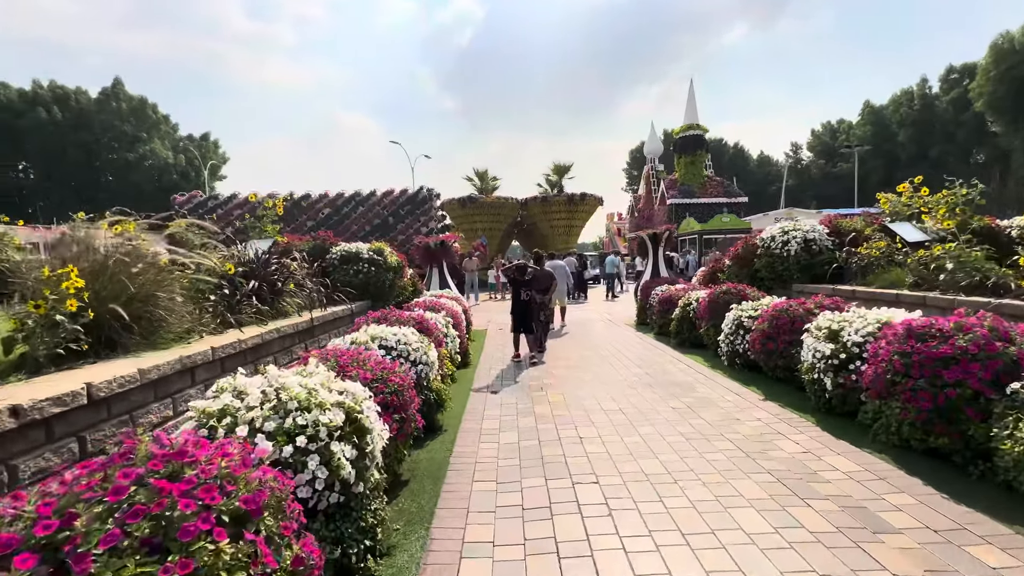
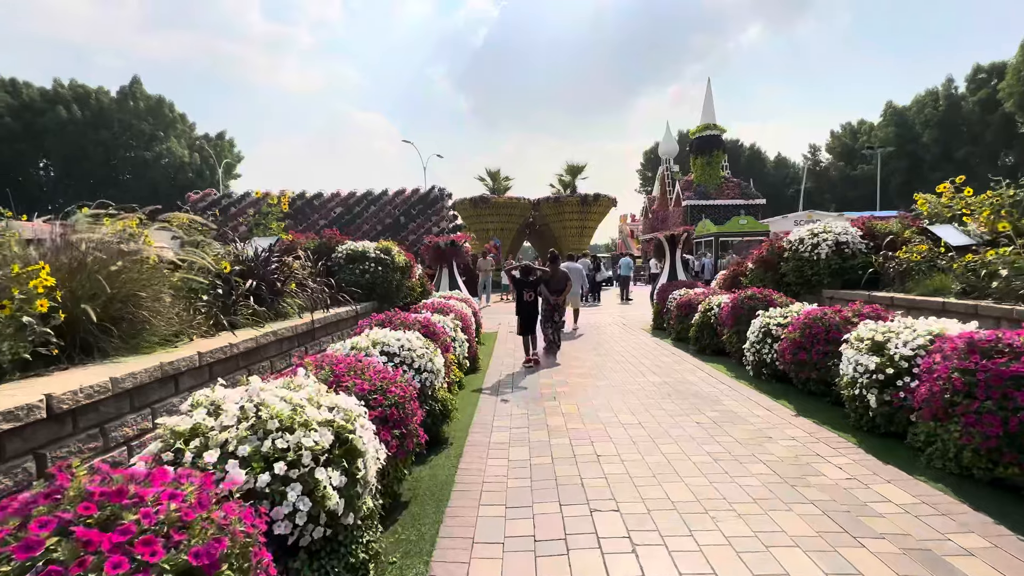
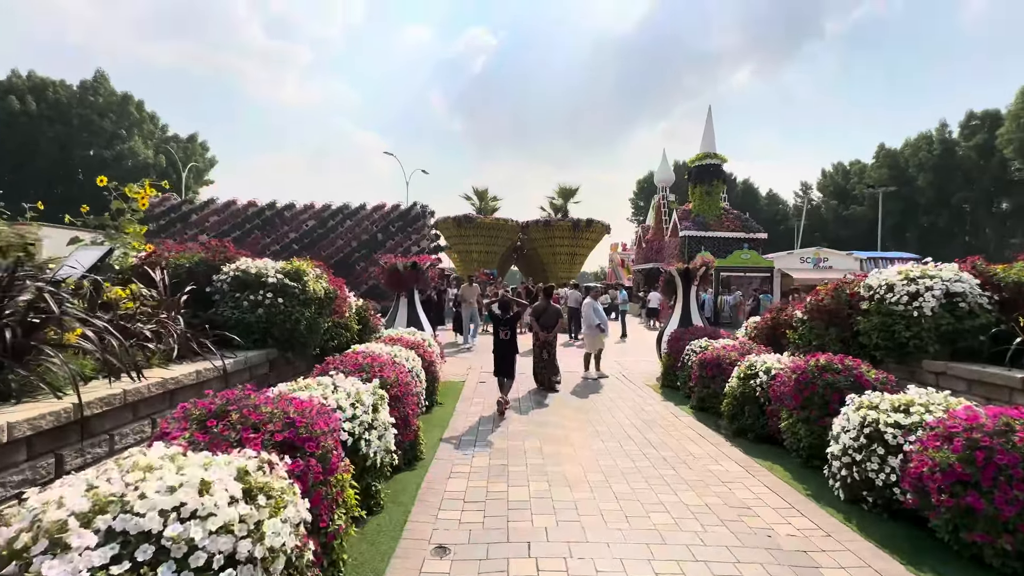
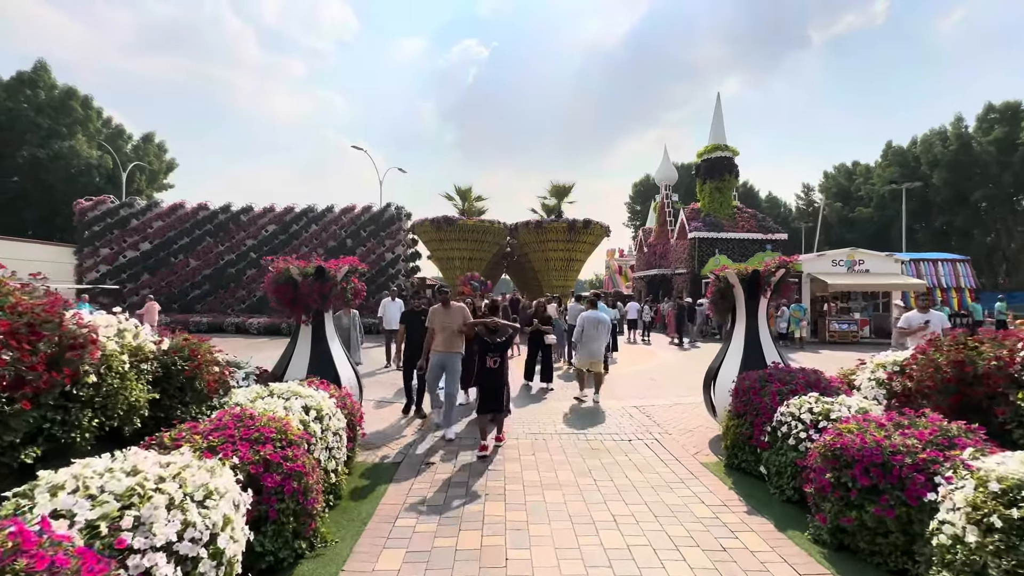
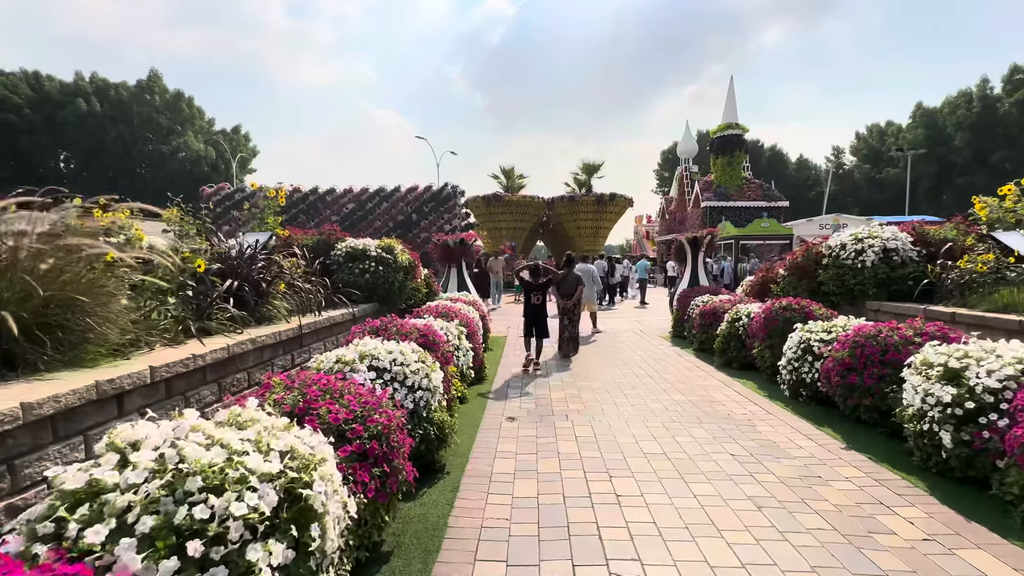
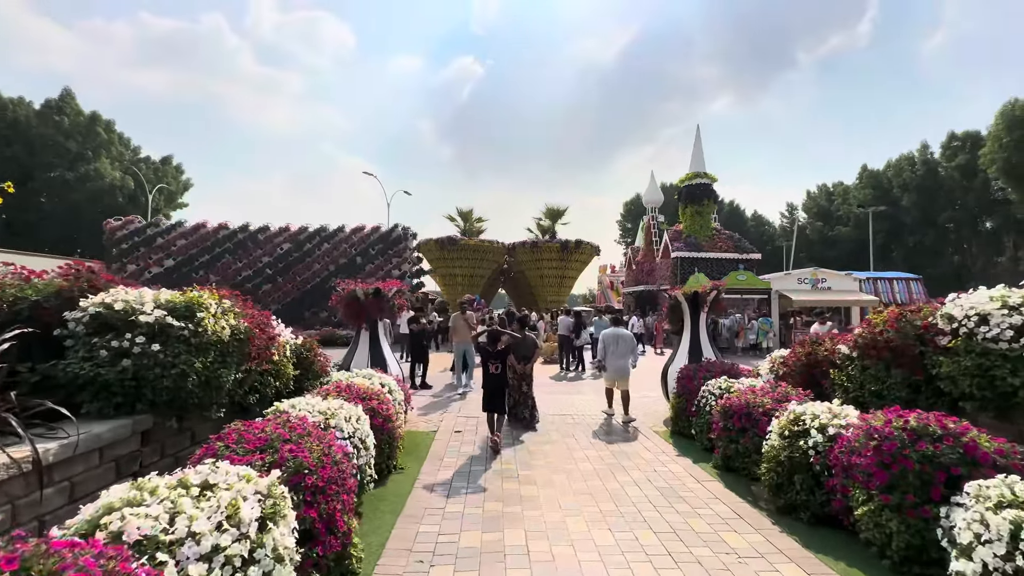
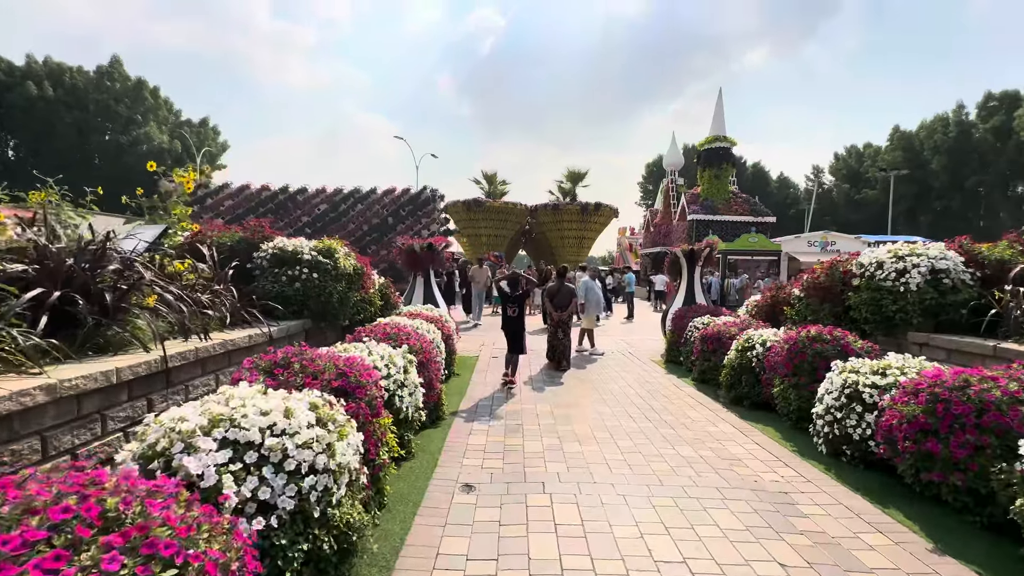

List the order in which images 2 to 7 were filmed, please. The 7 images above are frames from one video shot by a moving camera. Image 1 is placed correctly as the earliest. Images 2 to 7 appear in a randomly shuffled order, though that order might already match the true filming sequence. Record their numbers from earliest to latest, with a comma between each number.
2, 5, 7, 3, 6, 4
